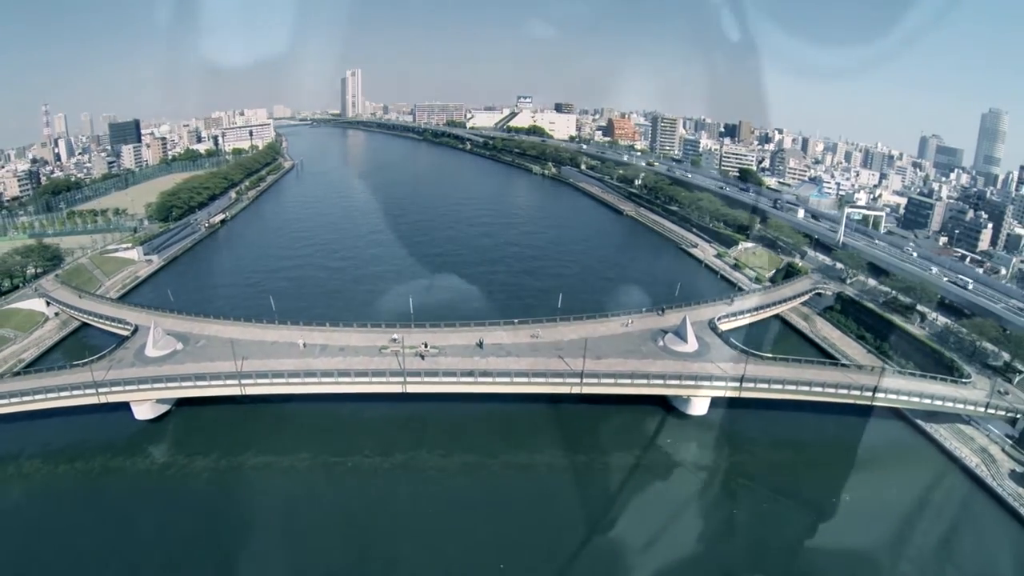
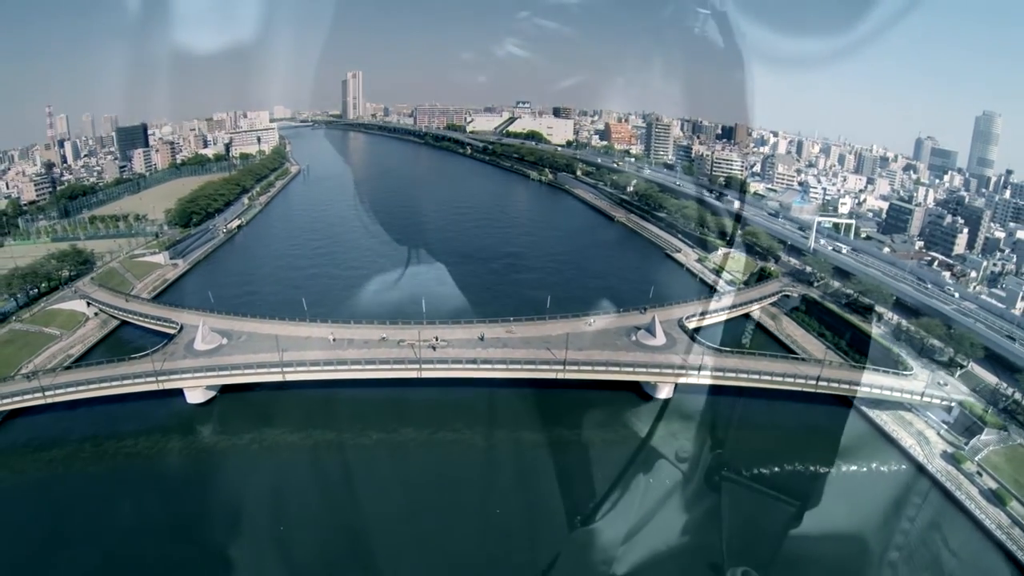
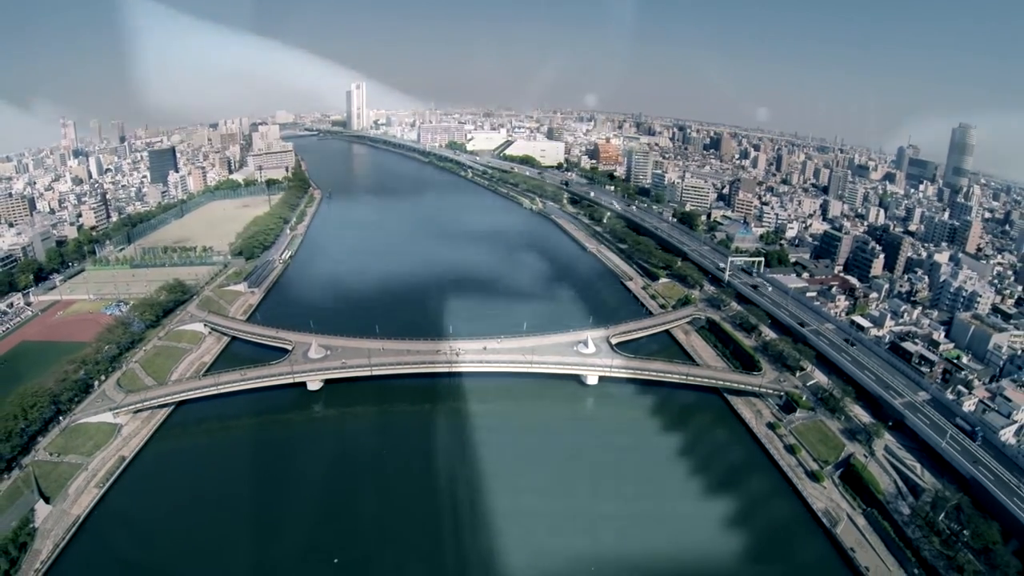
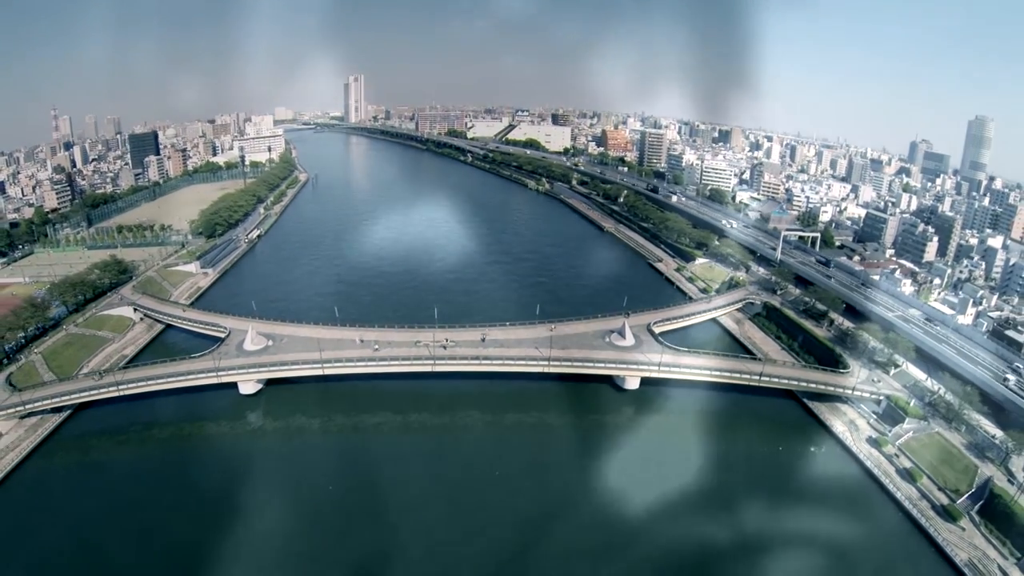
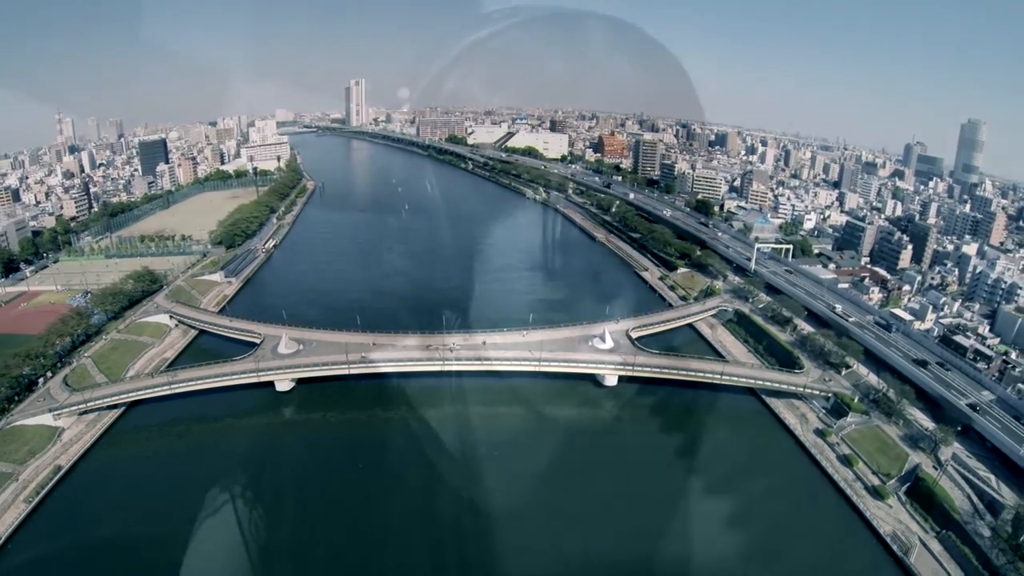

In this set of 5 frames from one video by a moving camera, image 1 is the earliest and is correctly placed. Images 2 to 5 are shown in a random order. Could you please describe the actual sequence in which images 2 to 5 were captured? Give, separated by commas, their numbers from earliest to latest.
2, 4, 5, 3
